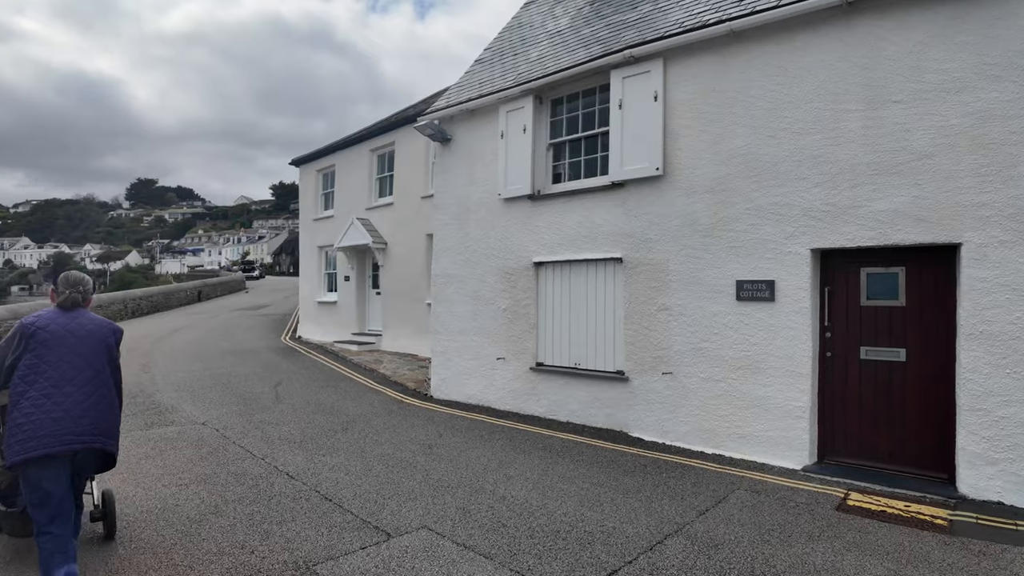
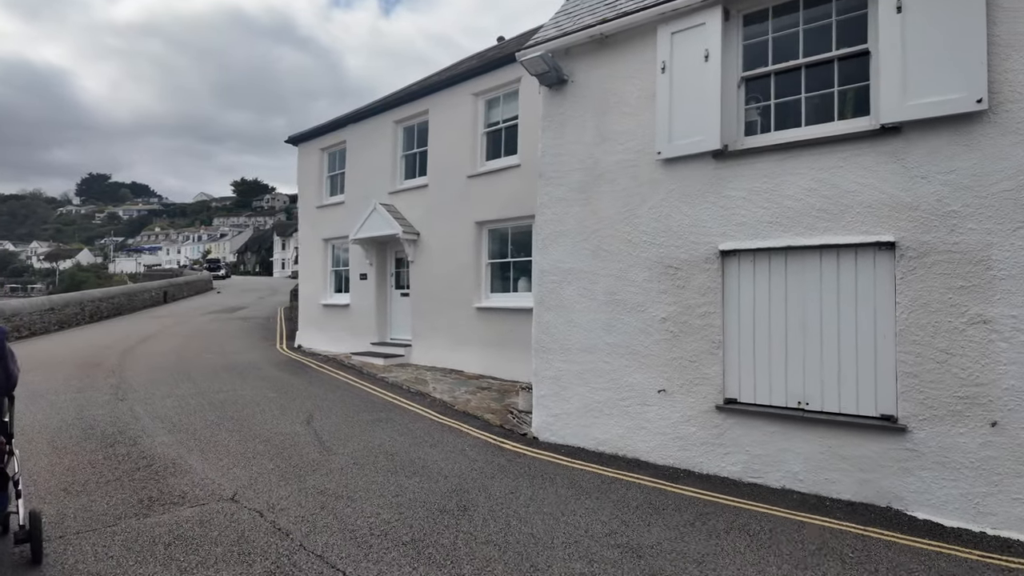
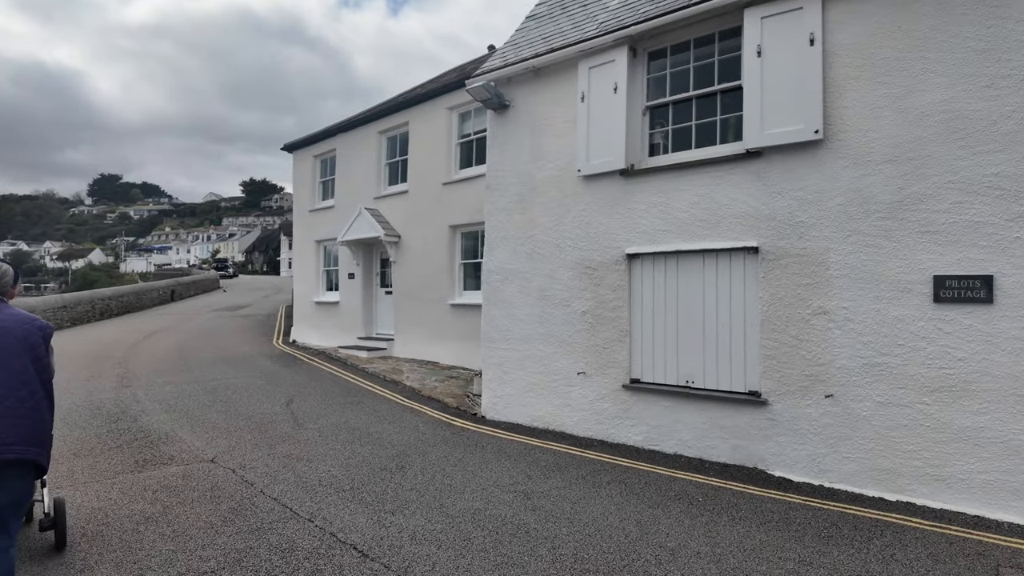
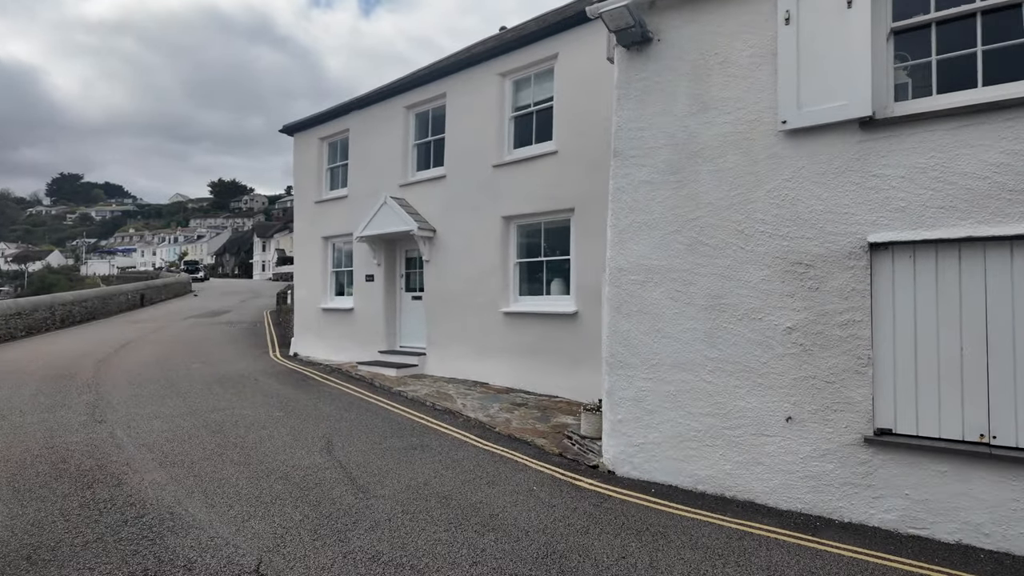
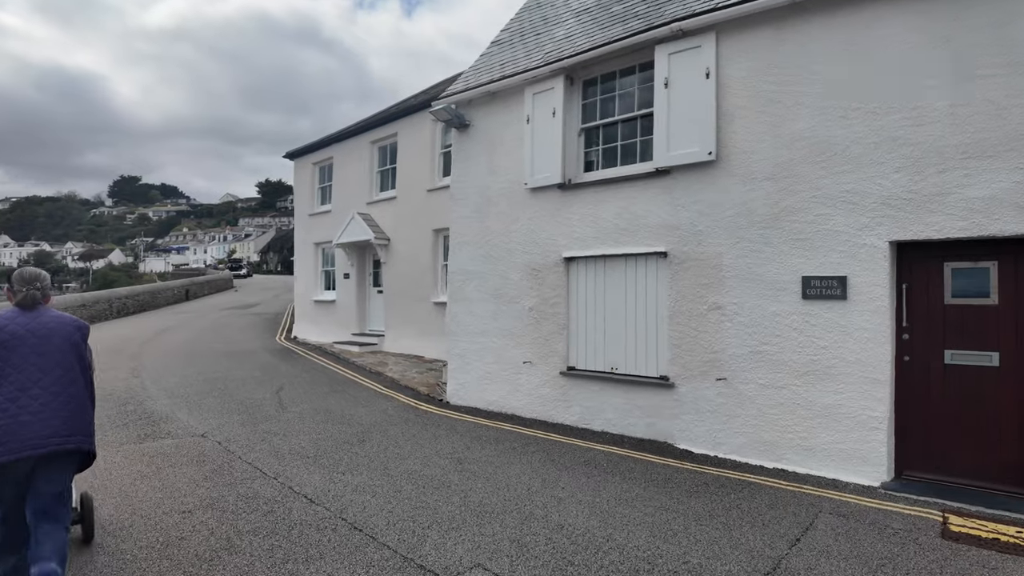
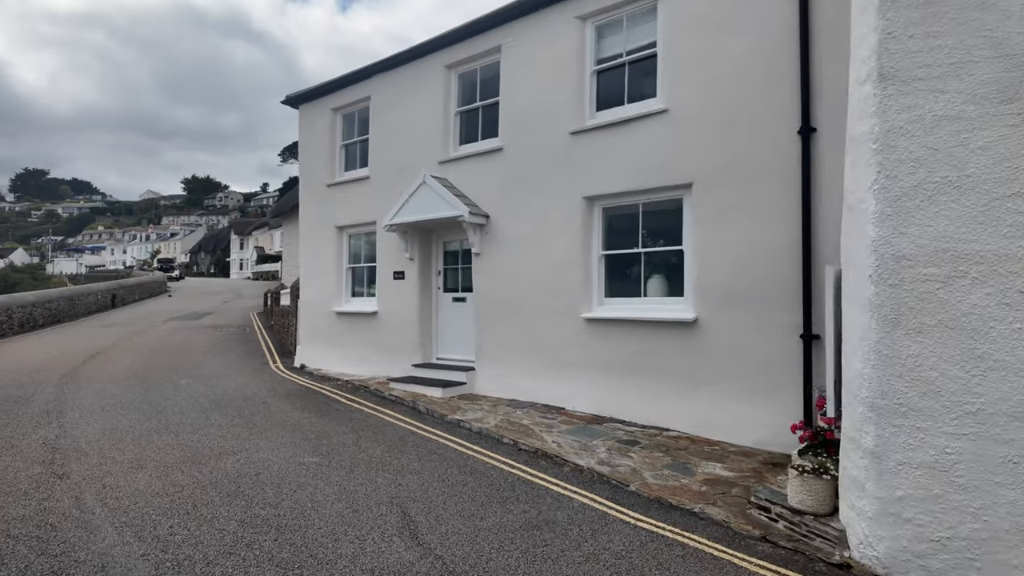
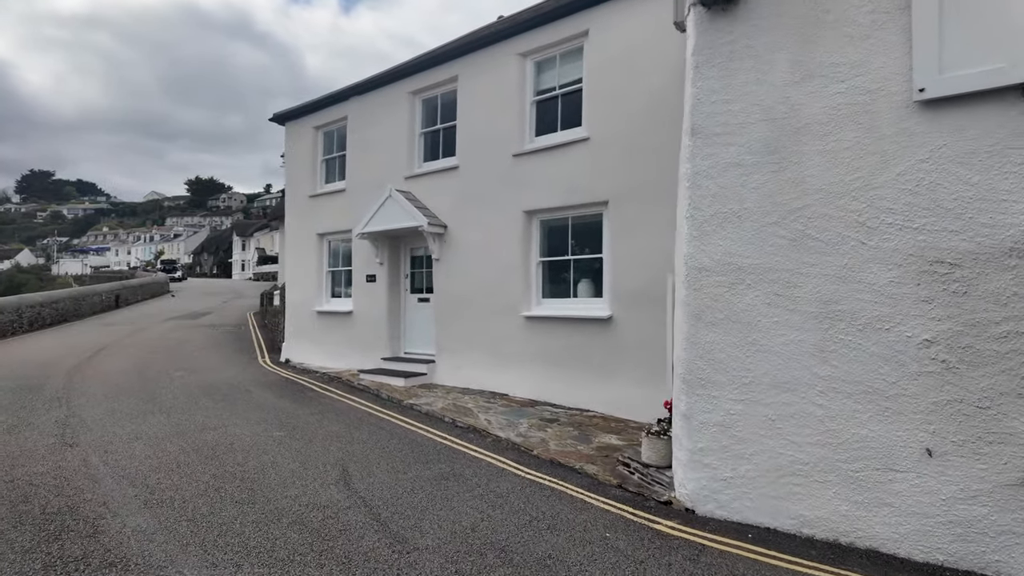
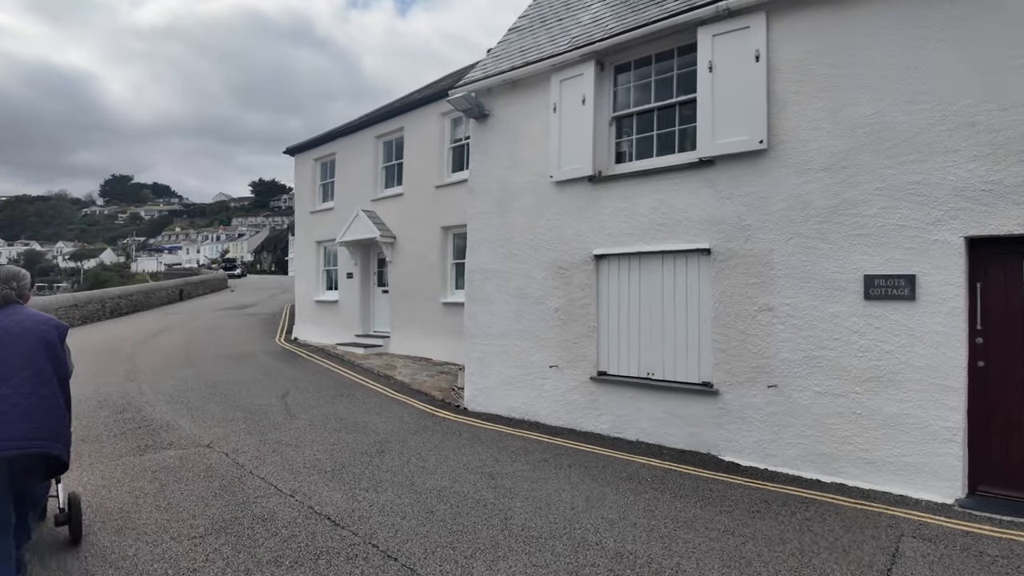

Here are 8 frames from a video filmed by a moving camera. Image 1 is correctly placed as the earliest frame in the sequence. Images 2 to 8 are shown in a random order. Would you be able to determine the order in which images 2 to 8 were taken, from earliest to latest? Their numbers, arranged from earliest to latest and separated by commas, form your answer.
5, 8, 3, 2, 4, 7, 6
